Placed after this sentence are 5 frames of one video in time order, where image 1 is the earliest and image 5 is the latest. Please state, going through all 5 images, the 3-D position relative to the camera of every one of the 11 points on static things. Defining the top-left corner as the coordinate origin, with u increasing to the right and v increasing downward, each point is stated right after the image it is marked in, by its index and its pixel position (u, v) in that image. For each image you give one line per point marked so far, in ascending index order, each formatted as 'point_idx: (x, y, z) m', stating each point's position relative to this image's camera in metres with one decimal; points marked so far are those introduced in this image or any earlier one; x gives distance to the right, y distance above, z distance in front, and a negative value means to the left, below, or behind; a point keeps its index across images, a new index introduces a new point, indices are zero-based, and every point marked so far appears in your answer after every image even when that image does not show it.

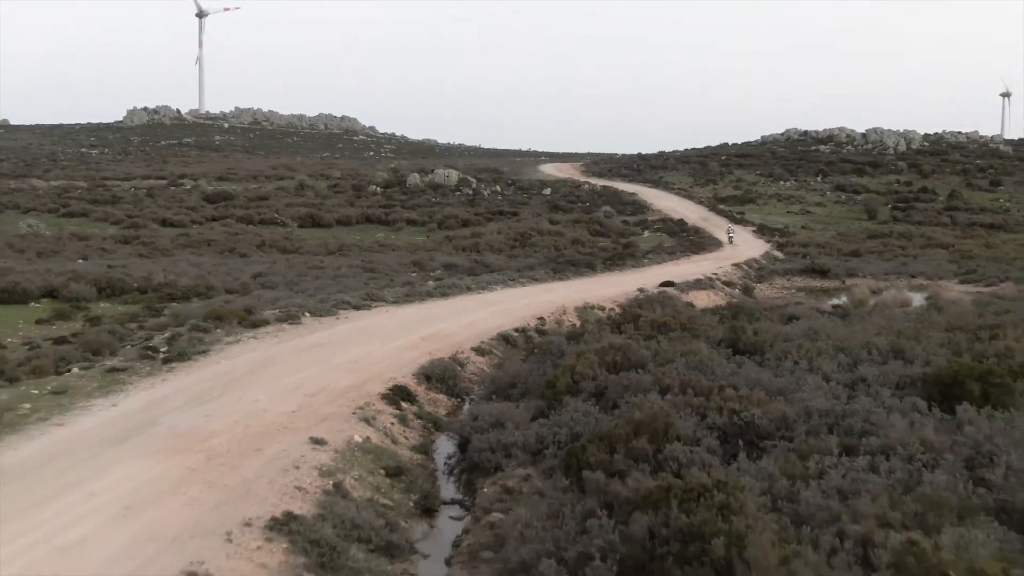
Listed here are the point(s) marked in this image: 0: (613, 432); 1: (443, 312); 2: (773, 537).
0: (+0.7, -1.0, +8.4) m
1: (-0.8, -0.4, +17.3) m
2: (+1.1, -1.1, +5.5) m
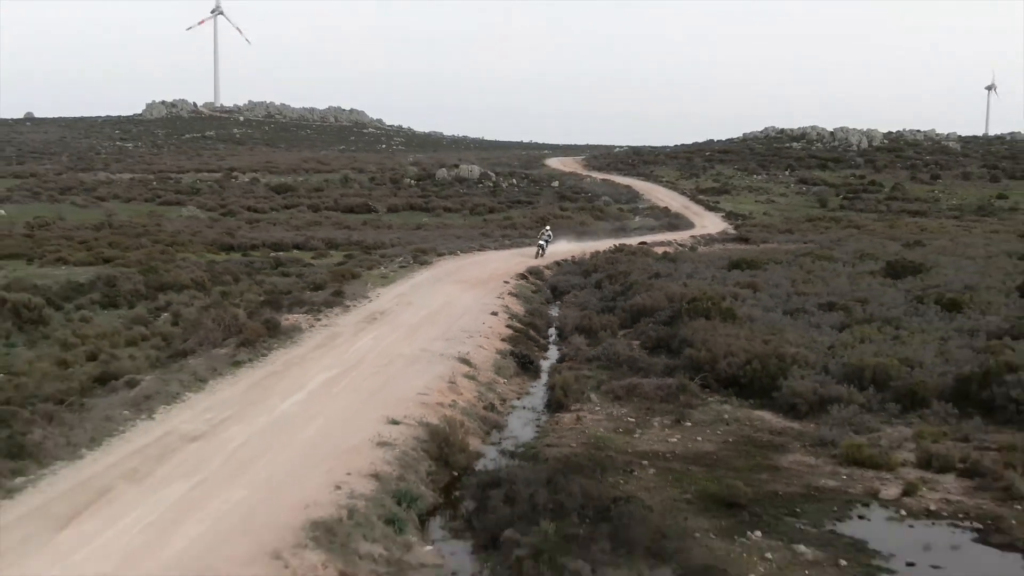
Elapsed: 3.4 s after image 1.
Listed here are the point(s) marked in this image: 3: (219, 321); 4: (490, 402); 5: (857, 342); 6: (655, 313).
0: (+1.9, +0.2, +24.3) m
1: (+0.4, +0.9, +33.2) m
2: (+2.3, +0.1, +21.4) m
3: (-4.1, -0.5, +17.7) m
4: (-0.2, -1.2, +13.4) m
5: (+4.1, -0.6, +14.9) m
6: (+2.1, -0.3, +18.3) m
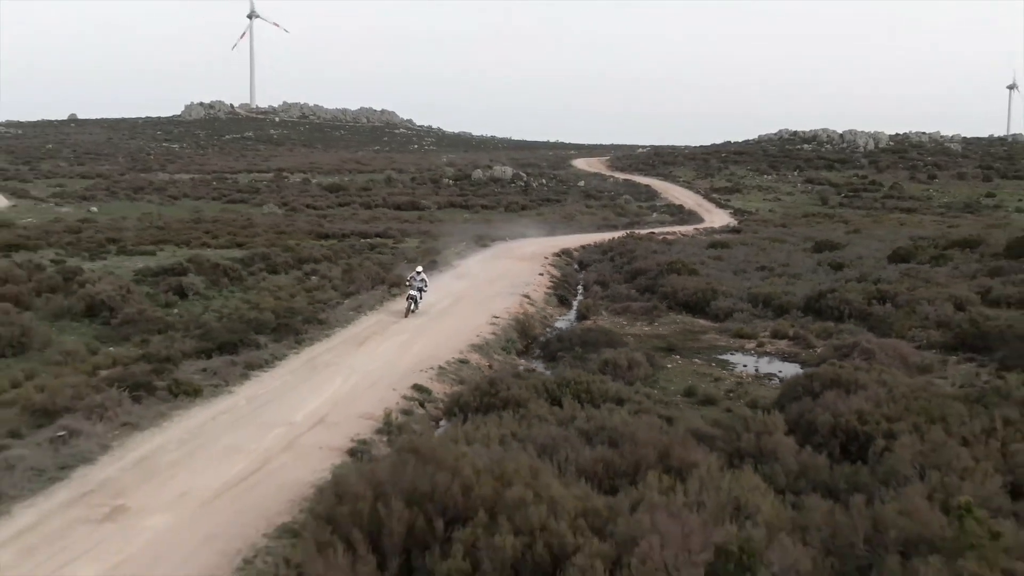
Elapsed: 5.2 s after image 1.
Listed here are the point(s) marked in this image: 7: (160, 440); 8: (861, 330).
0: (+3.0, +0.9, +33.9) m
1: (+1.7, +1.6, +42.9) m
2: (+3.3, +0.8, +31.0) m
3: (-3.2, +0.2, +27.5) m
4: (+0.6, -0.5, +23.0) m
5: (+4.9, +0.1, +24.4) m
6: (+3.0, +0.4, +27.9) m
7: (-3.2, -1.4, +11.3) m
8: (+5.3, -0.6, +19.0) m
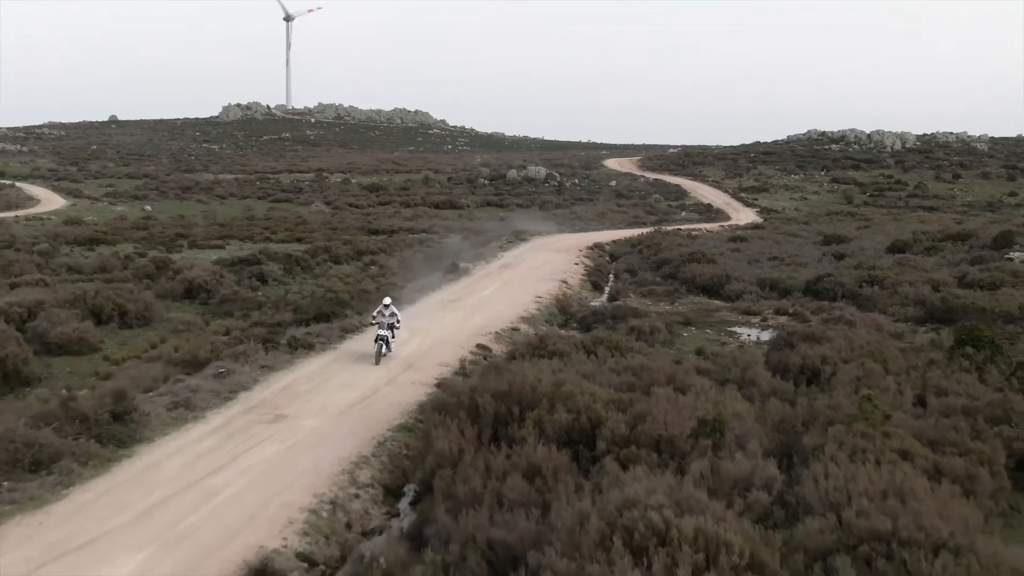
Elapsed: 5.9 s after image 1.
0: (+4.1, +1.2, +37.4) m
1: (+3.0, +1.9, +46.4) m
2: (+4.4, +1.1, +34.5) m
3: (-2.2, +0.5, +31.1) m
4: (+1.4, -0.2, +26.6) m
5: (+5.8, +0.4, +27.9) m
6: (+4.0, +0.7, +31.4) m
7: (-2.6, -1.1, +15.0) m
8: (+6.1, -0.3, +22.5) m
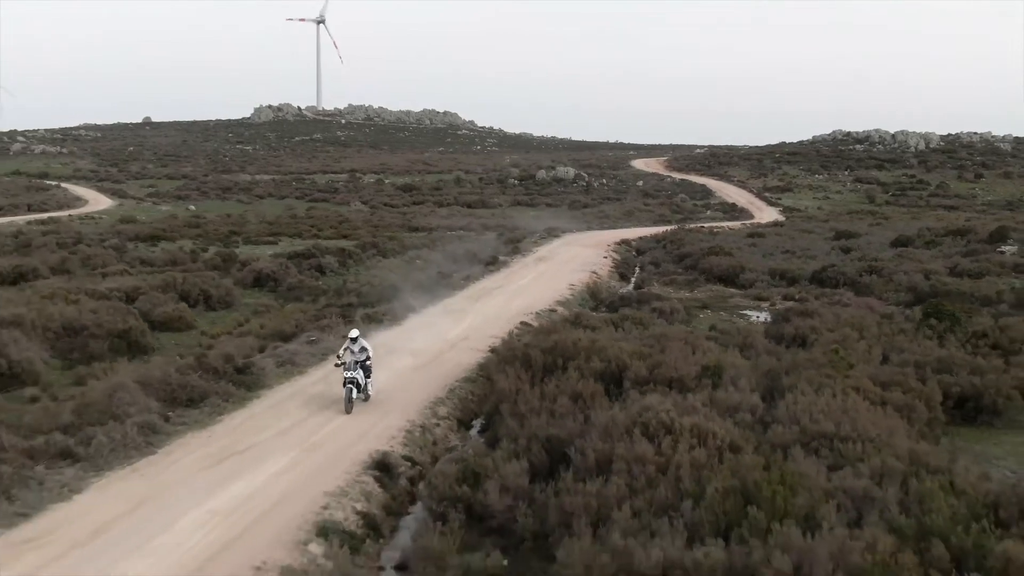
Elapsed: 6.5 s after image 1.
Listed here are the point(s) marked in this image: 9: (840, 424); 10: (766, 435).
0: (+5.2, +1.5, +40.3) m
1: (+4.3, +2.2, +49.3) m
2: (+5.4, +1.3, +37.4) m
3: (-1.3, +0.7, +34.1) m
4: (+2.3, +0.1, +29.5) m
5: (+6.7, +0.6, +30.7) m
6: (+4.9, +0.9, +34.3) m
7: (-2.1, -0.8, +18.0) m
8: (+6.8, -0.1, +25.3) m
9: (+2.8, -1.2, +10.6) m
10: (+2.1, -1.2, +10.5) m
